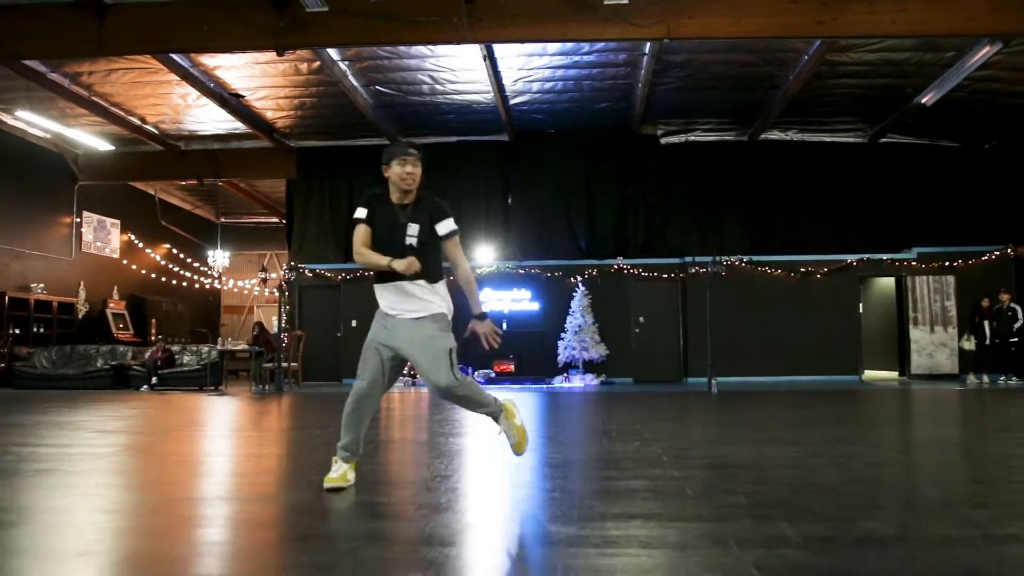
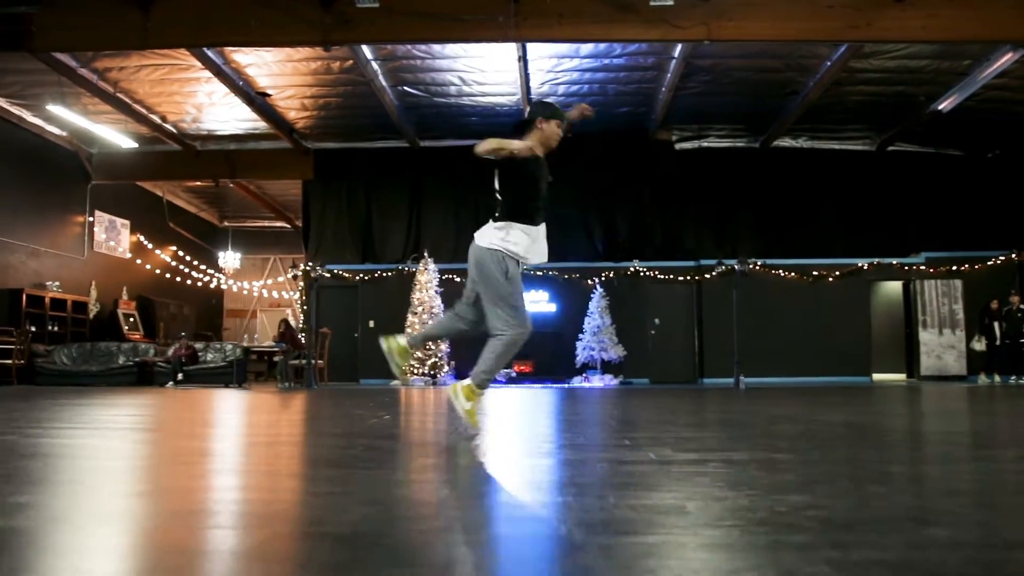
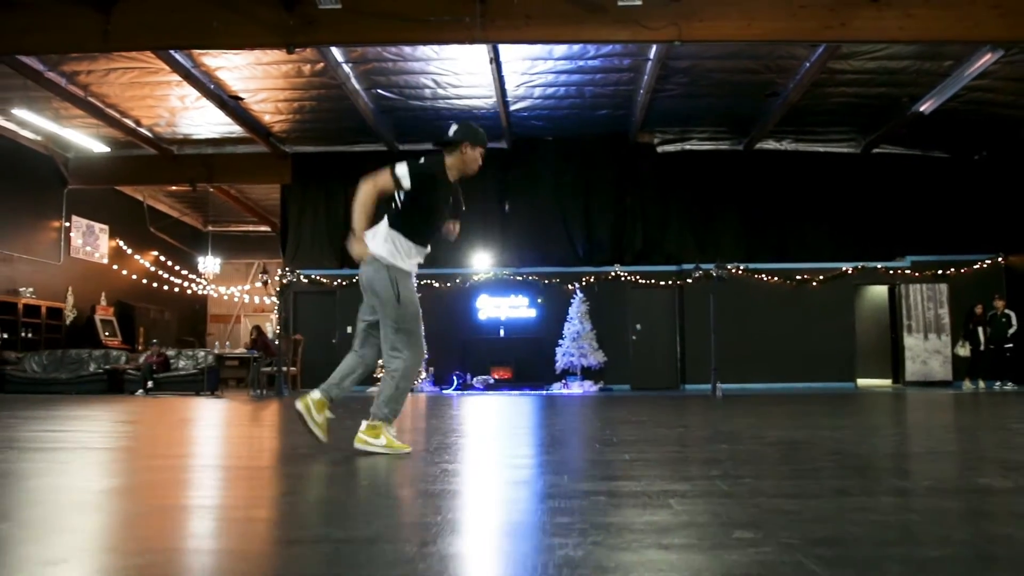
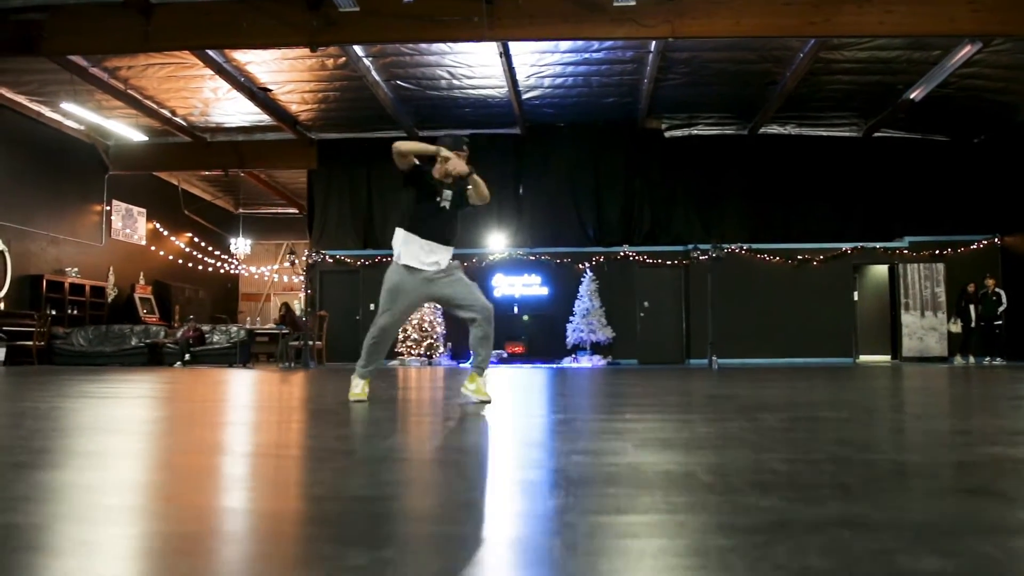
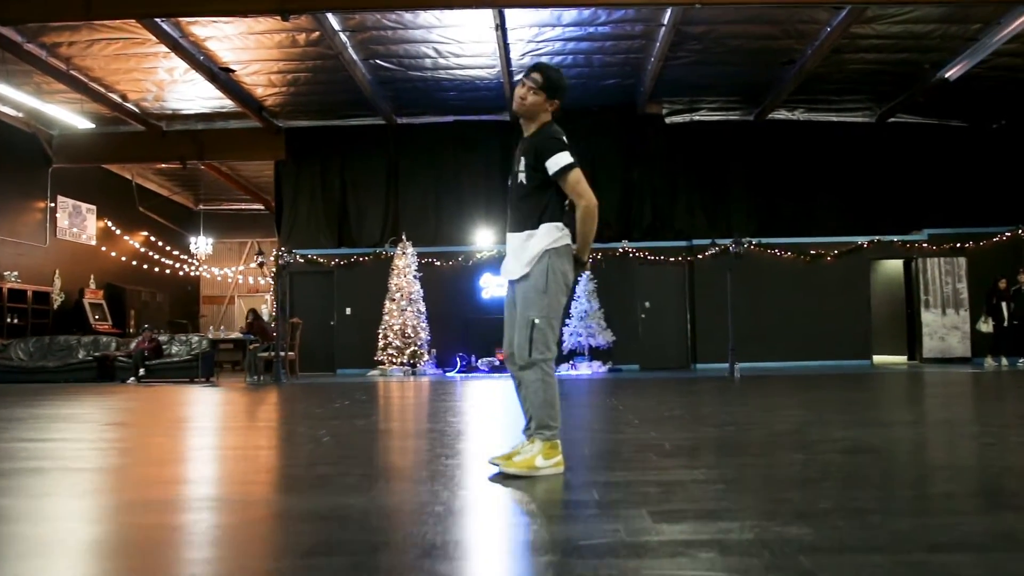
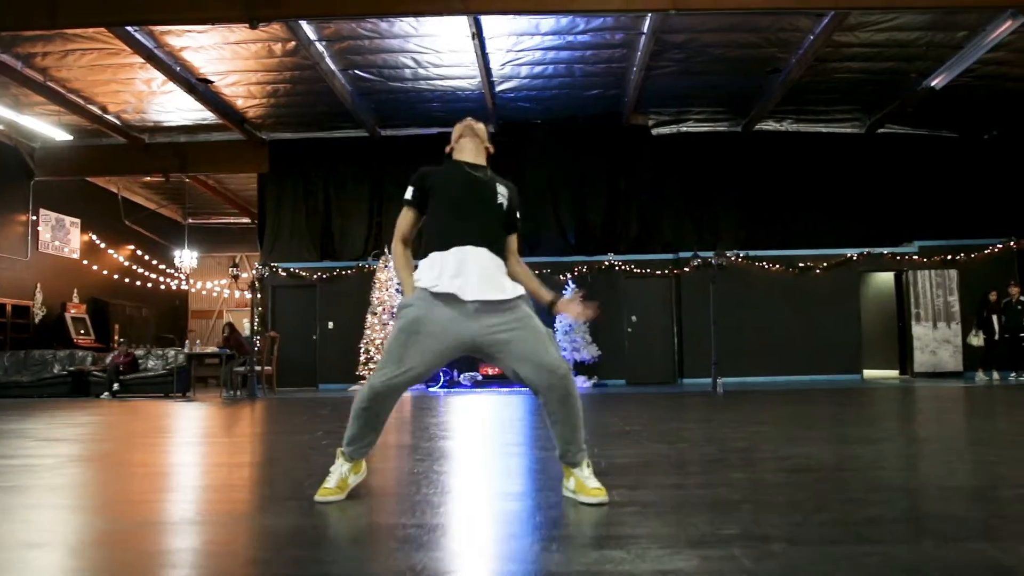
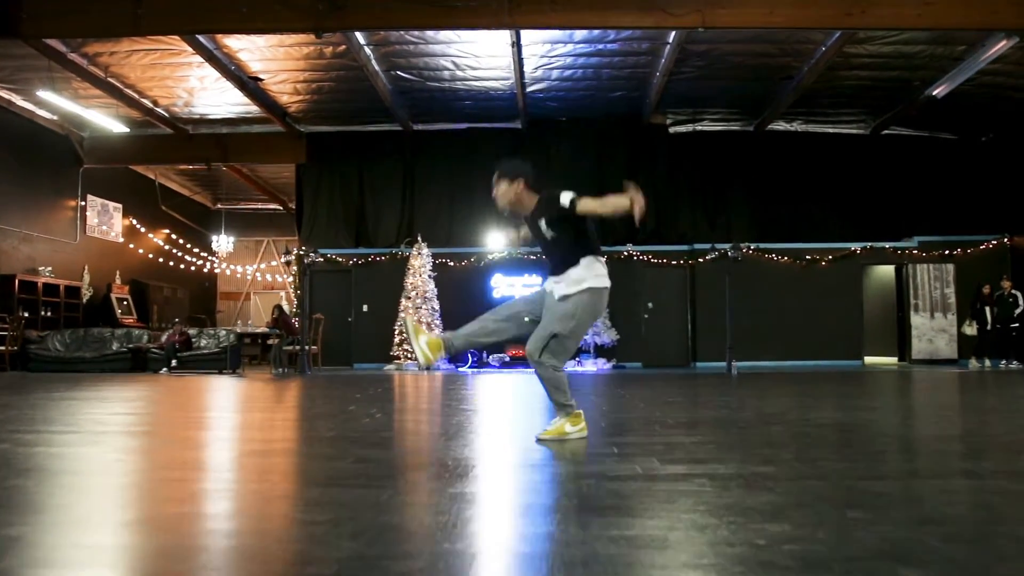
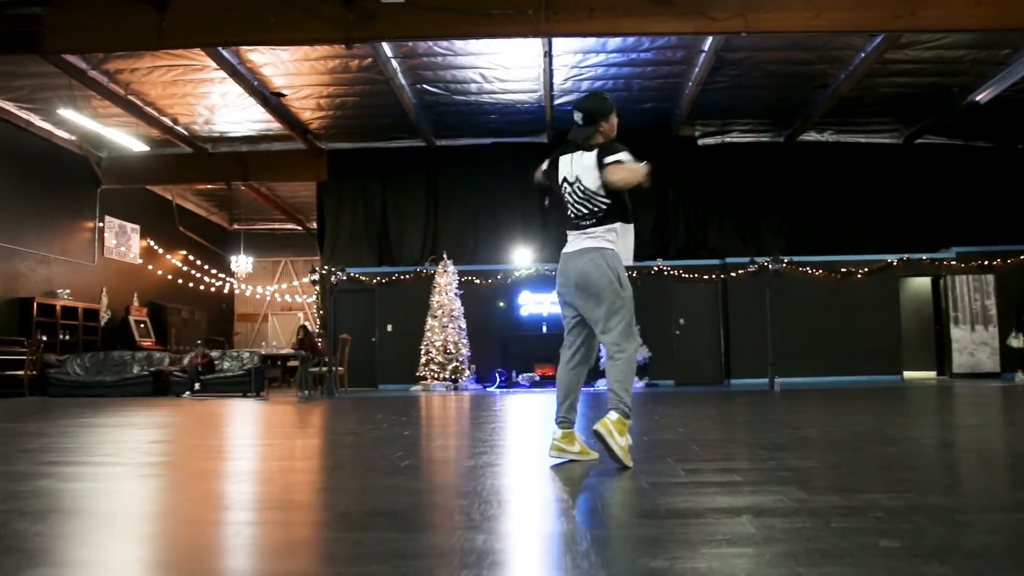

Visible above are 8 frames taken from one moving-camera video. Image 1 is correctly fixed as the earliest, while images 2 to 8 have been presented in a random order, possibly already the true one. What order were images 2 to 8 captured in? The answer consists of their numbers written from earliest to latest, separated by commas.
4, 7, 5, 6, 3, 2, 8
